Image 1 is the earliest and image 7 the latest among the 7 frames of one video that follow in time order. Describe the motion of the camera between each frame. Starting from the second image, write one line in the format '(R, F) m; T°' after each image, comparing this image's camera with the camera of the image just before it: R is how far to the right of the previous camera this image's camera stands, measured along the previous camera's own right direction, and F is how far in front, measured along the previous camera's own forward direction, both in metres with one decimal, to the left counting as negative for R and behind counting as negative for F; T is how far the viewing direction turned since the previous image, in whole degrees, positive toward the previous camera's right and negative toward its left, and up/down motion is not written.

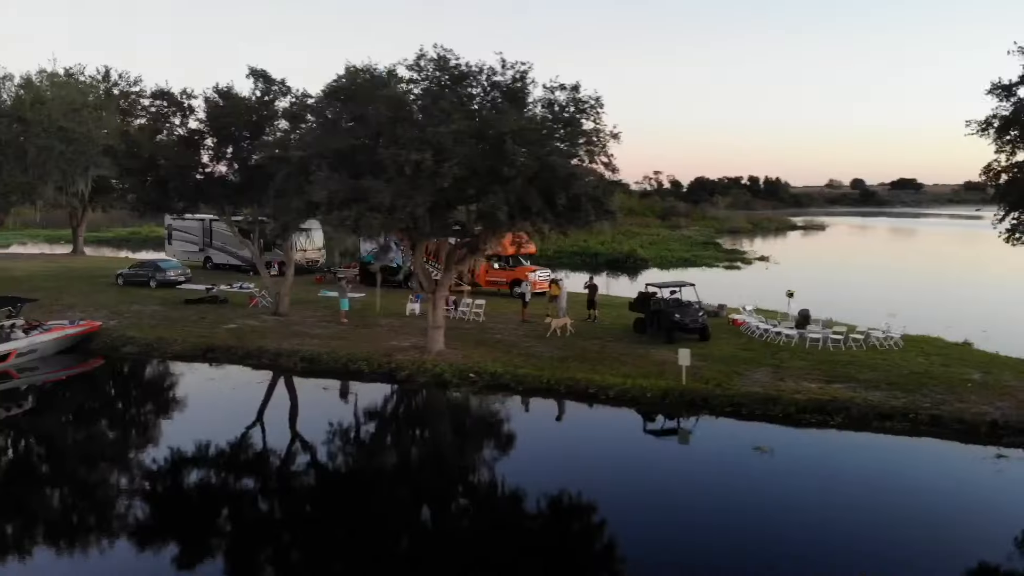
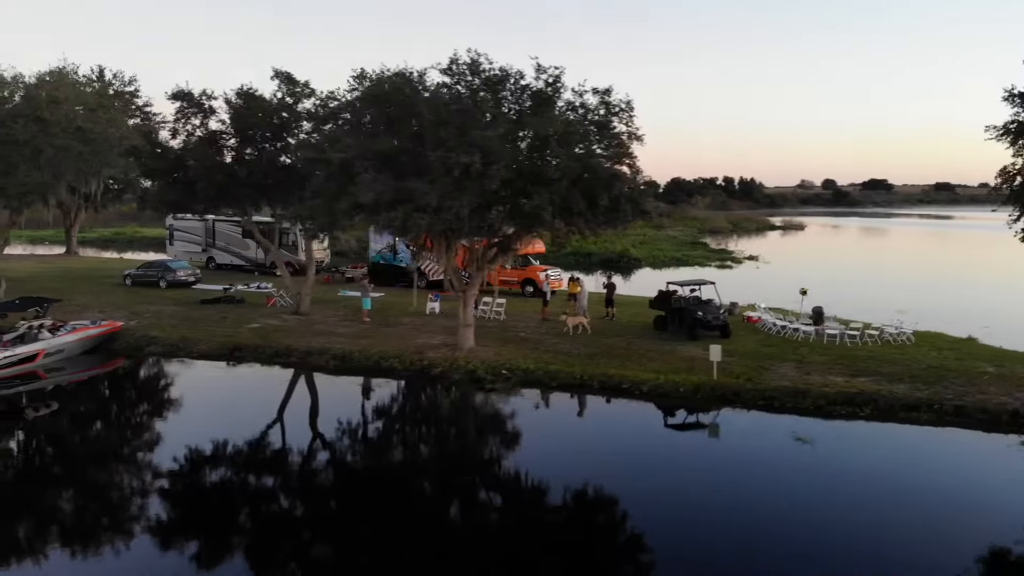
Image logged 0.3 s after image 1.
(-0.7, -0.2) m; +2°
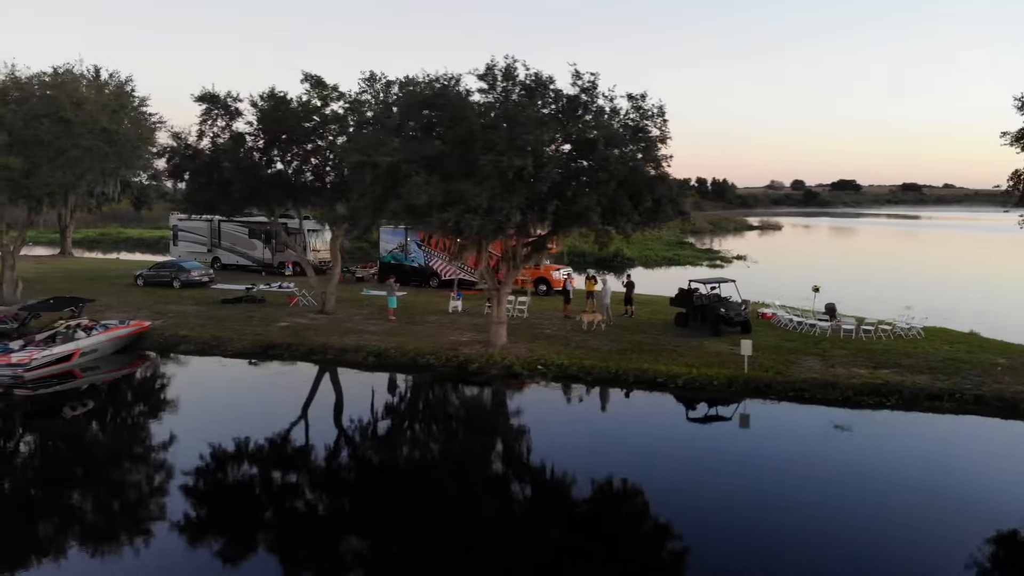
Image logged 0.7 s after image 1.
(-0.7, -0.3) m; +2°
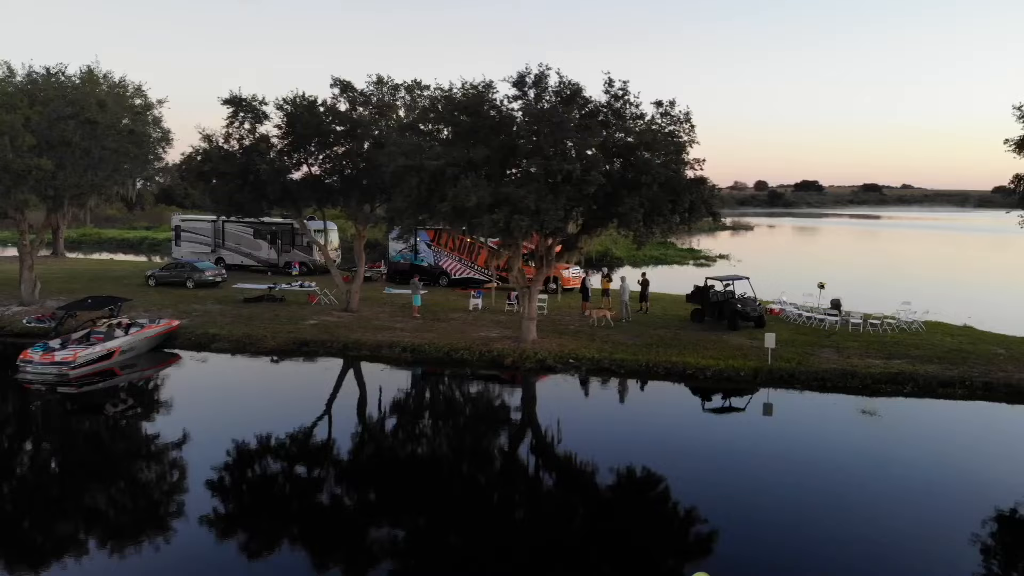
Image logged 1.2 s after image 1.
(-0.8, -0.4) m; +2°
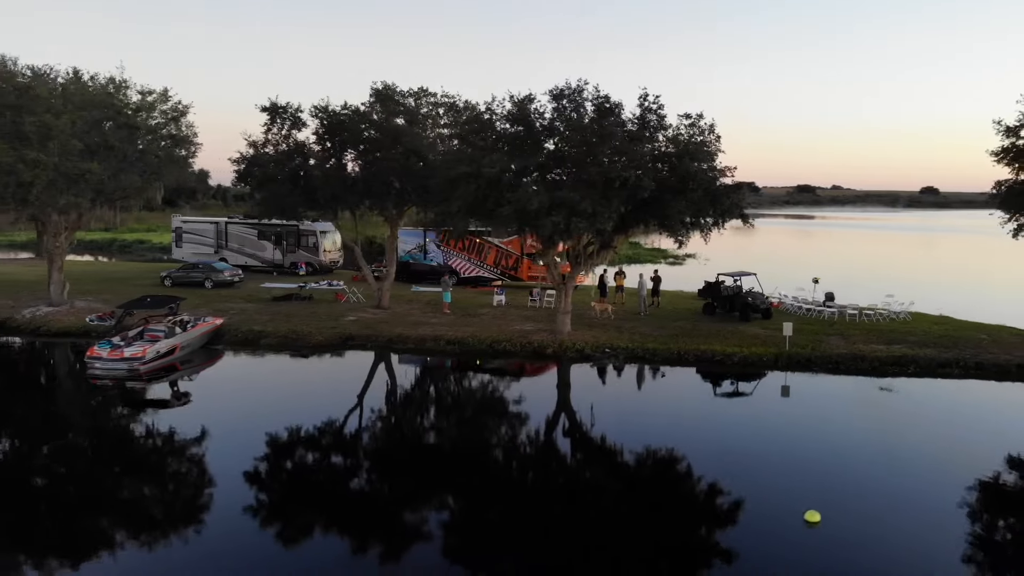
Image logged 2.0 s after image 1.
(-1.3, -0.7) m; +4°
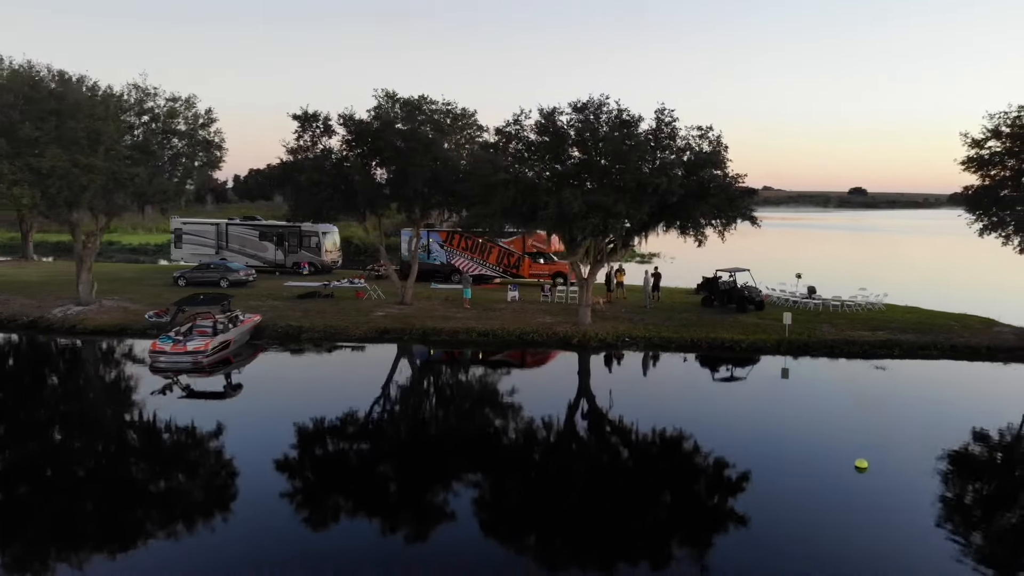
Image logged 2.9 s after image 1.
(-1.2, -0.9) m; +4°
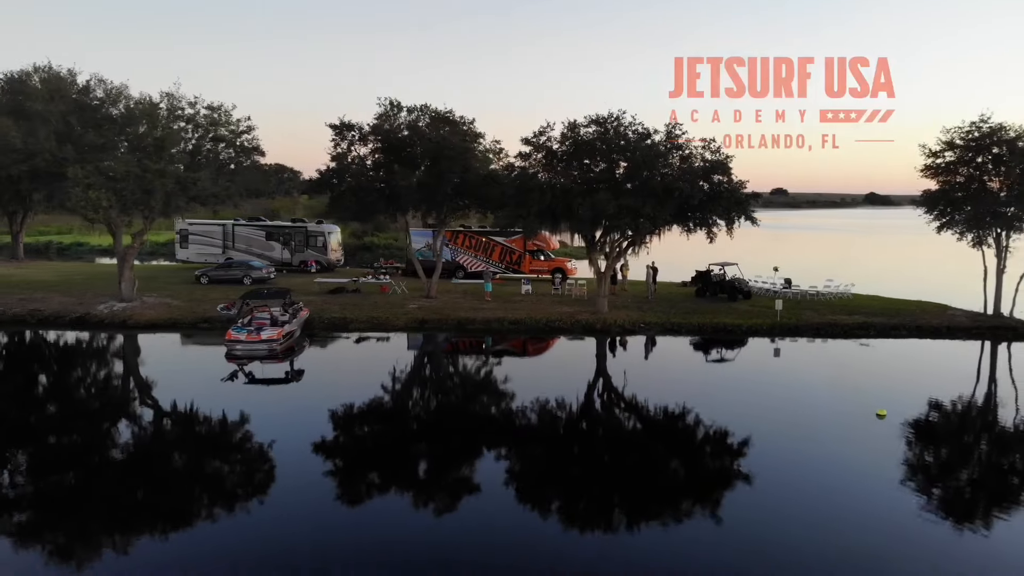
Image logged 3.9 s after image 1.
(-1.5, -1.2) m; +4°
